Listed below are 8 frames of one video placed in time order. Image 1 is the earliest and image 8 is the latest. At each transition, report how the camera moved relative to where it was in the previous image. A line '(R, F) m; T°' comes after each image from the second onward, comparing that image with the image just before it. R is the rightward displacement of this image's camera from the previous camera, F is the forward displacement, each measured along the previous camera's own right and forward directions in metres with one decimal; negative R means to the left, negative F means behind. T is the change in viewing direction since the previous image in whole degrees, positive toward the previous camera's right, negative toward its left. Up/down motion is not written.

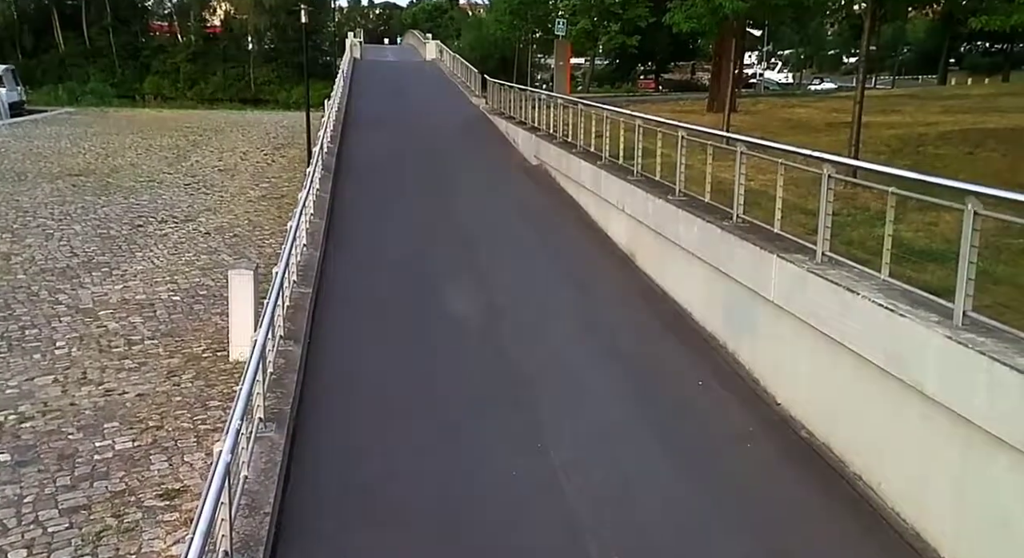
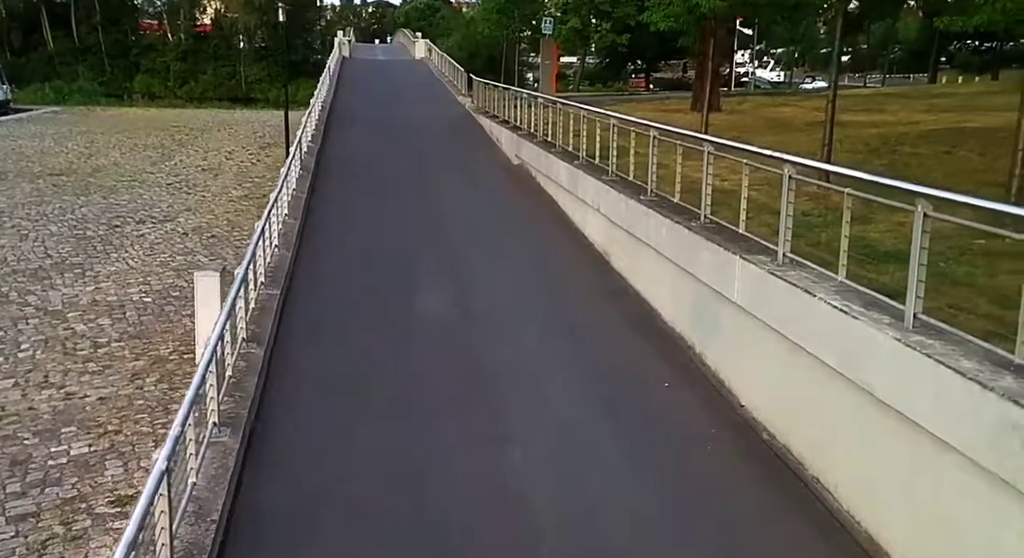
(+0.2, +0.1) m; 0°
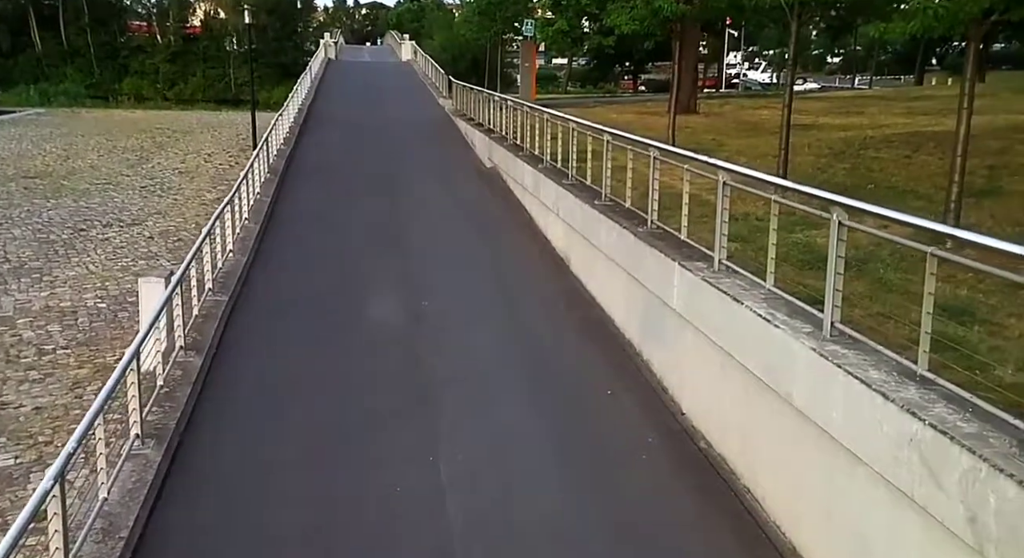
(+0.4, +0.1) m; 0°
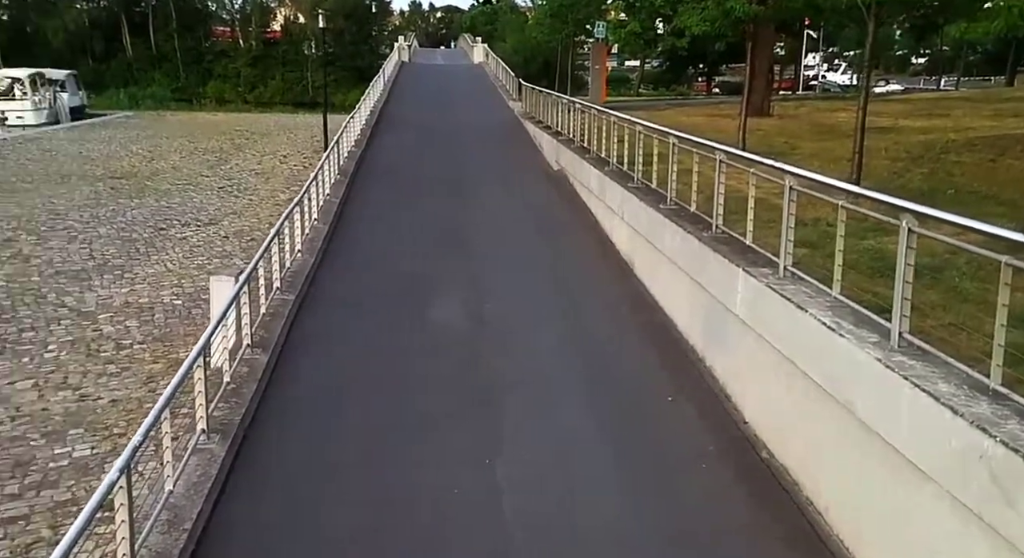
(+0.1, 0.0) m; -4°
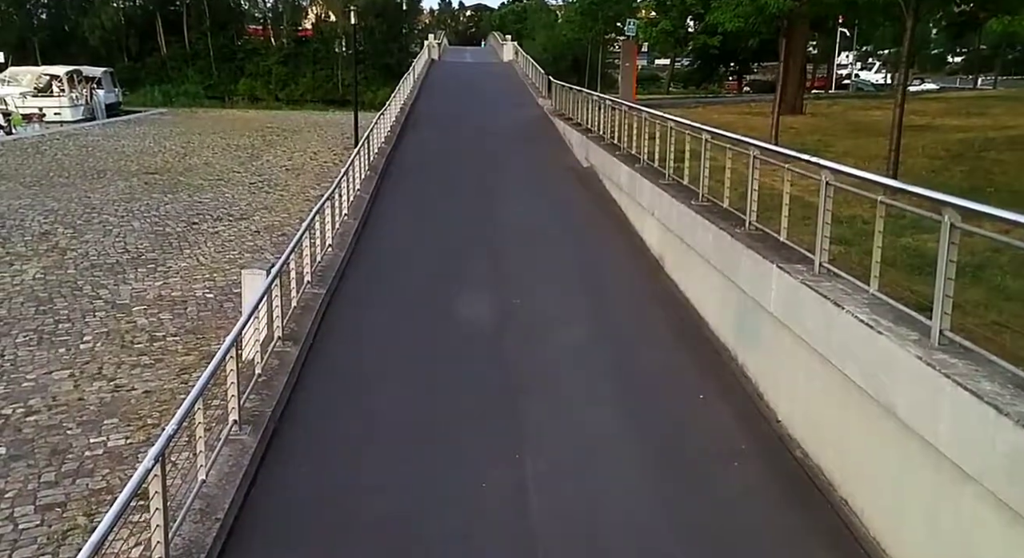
(0.0, 0.0) m; -2°
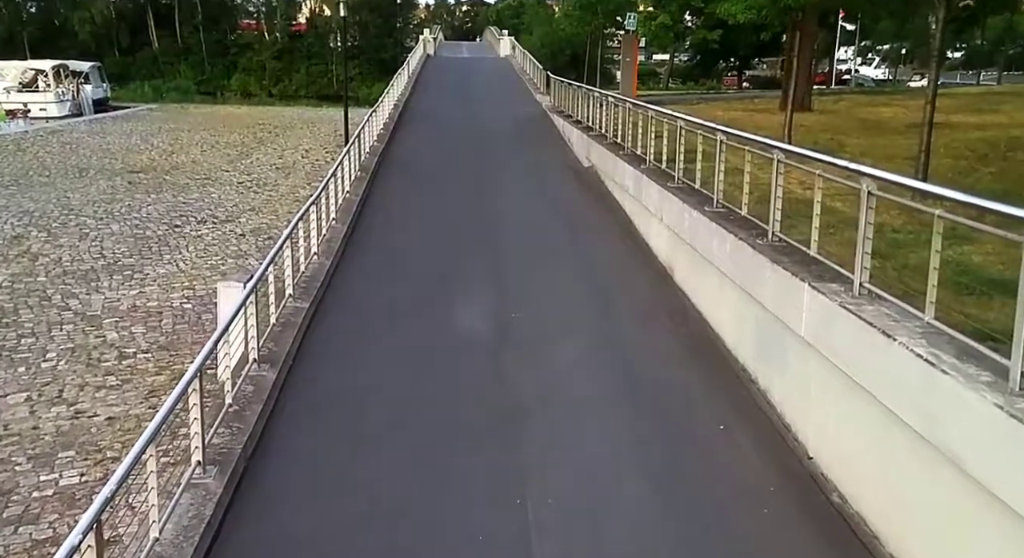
(0.0, +0.7) m; 0°
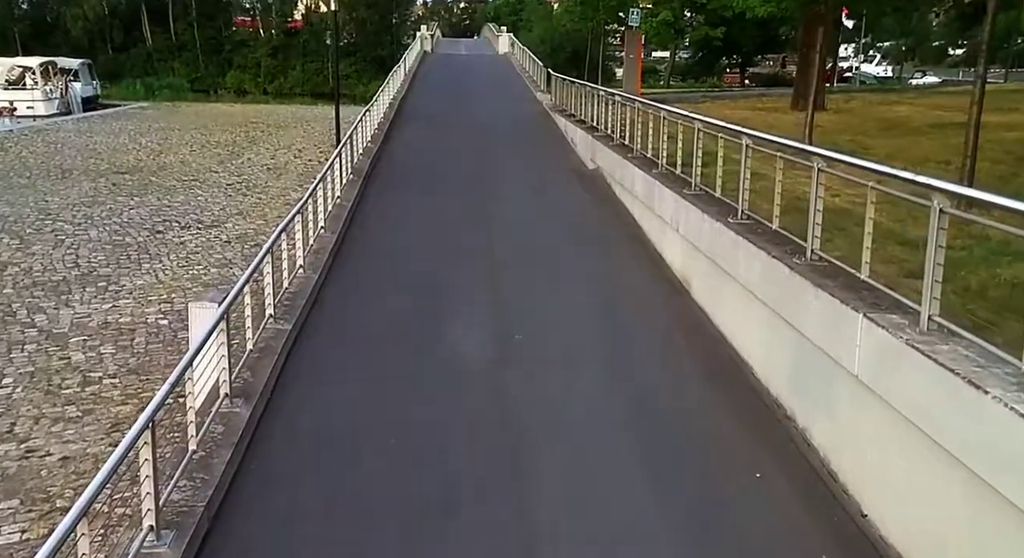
(0.0, +0.8) m; 0°
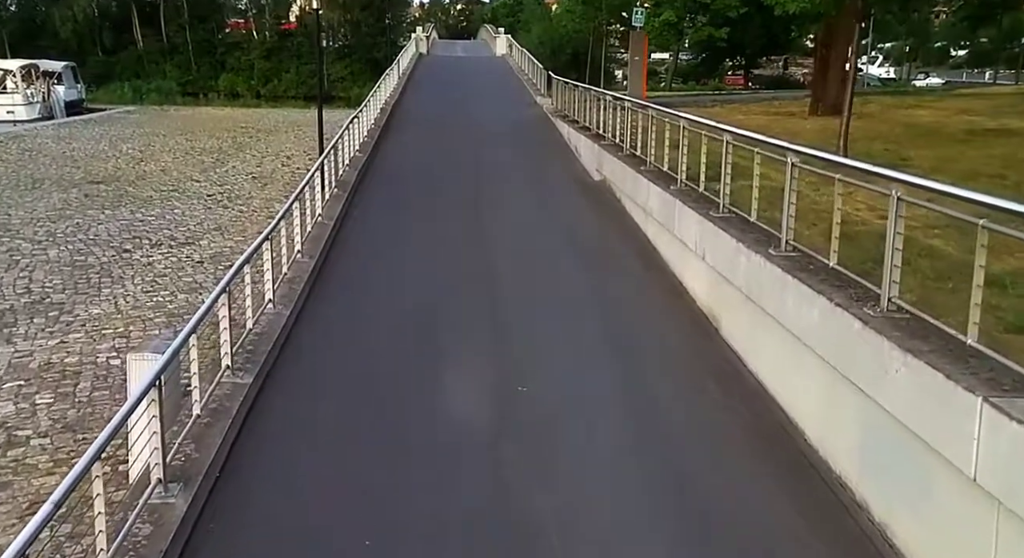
(0.0, +1.2) m; 0°
